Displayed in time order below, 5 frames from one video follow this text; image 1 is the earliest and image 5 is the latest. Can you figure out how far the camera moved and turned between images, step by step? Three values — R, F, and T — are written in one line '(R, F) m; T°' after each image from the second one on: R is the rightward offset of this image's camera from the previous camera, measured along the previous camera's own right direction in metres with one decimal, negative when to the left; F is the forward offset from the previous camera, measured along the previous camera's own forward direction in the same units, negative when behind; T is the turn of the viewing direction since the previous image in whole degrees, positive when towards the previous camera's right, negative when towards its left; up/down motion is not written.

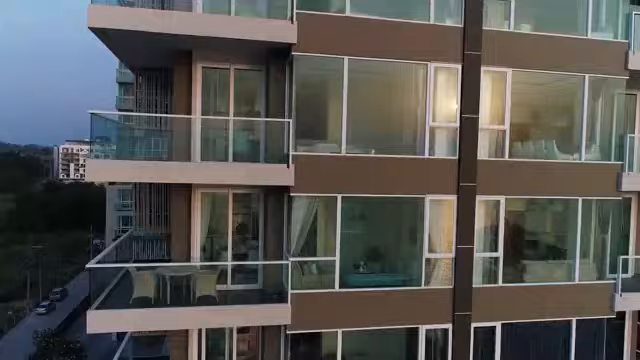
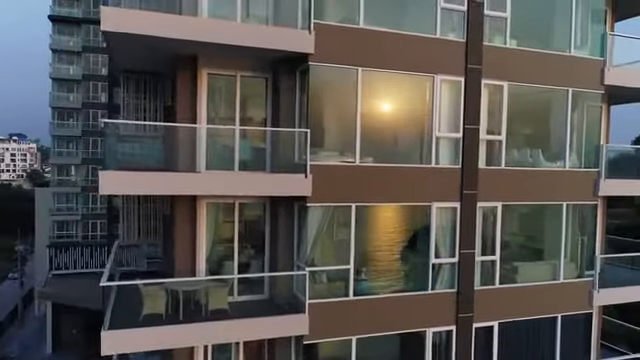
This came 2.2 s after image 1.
(-1.5, +0.1) m; +8°
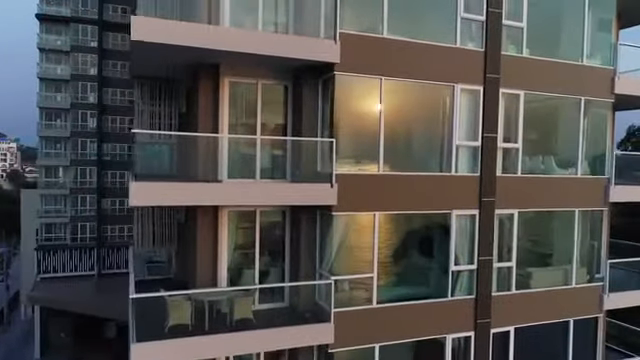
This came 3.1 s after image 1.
(-0.7, 0.0) m; +2°
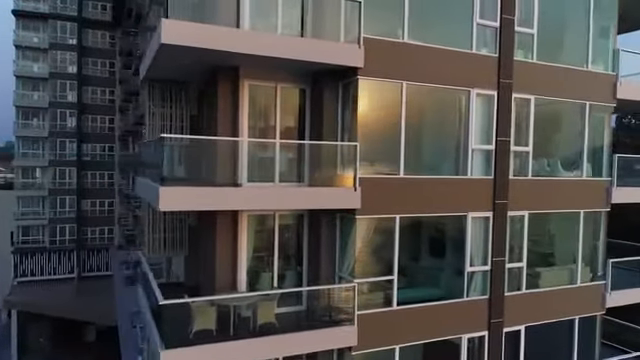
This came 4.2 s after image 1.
(-0.9, 0.0) m; +3°
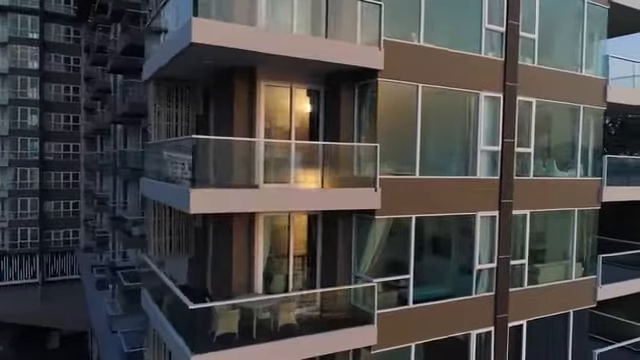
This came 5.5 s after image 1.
(-1.1, 0.0) m; +5°
